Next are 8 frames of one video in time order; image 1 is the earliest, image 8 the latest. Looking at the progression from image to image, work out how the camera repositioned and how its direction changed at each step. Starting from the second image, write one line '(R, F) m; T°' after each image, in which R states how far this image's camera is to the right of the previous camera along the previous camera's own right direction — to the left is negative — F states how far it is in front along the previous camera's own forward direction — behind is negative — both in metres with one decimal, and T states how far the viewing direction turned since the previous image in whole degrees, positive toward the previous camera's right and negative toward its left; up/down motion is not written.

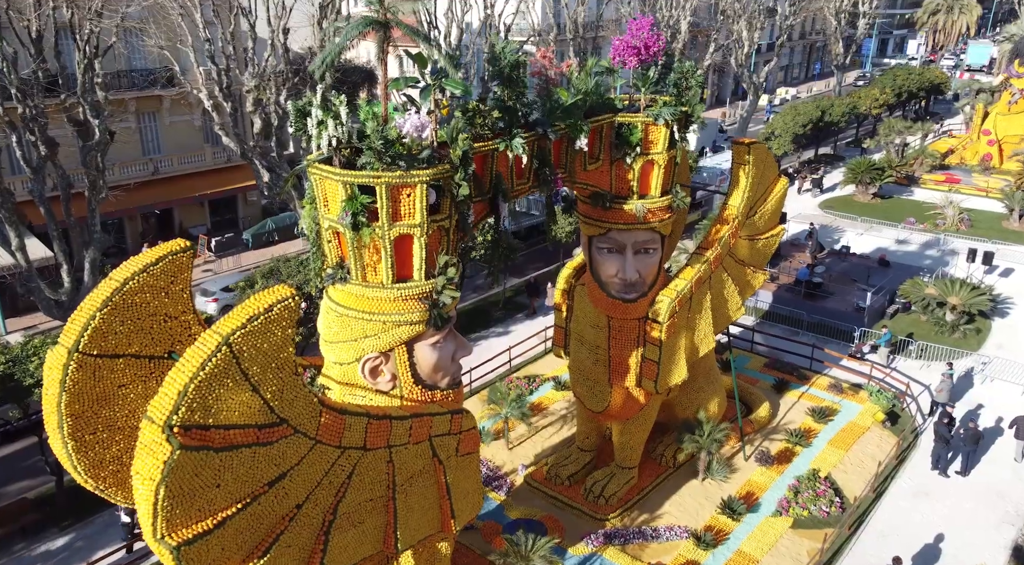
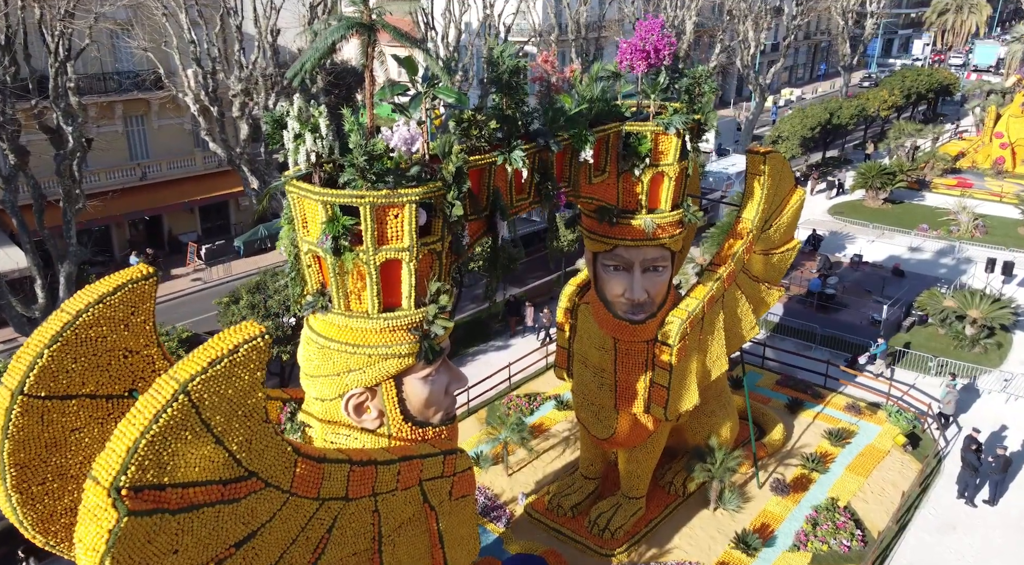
(0.0, +0.8) m; 0°
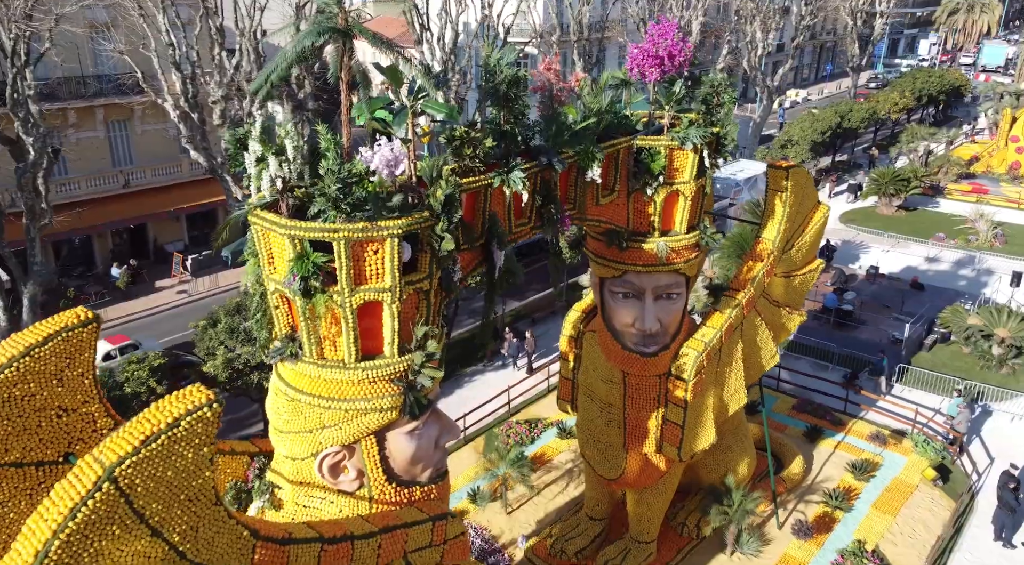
(0.0, +0.9) m; 0°
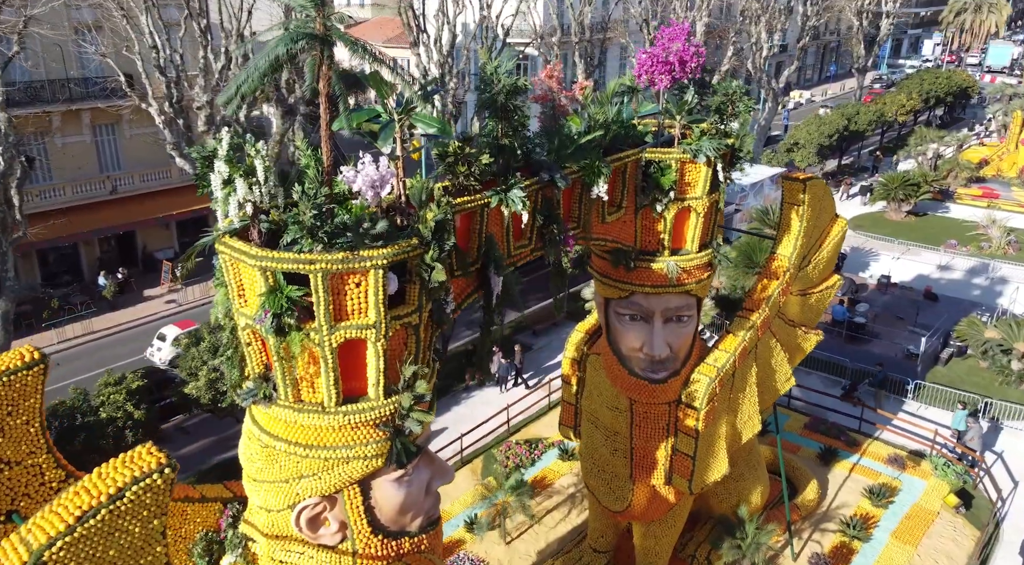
(0.0, +0.6) m; 0°
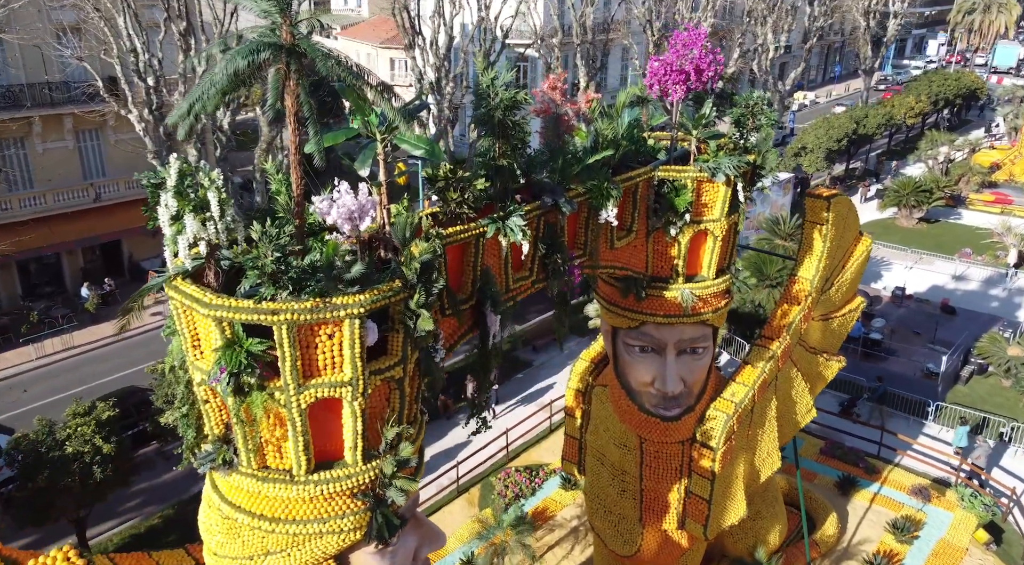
(0.0, +0.8) m; 0°
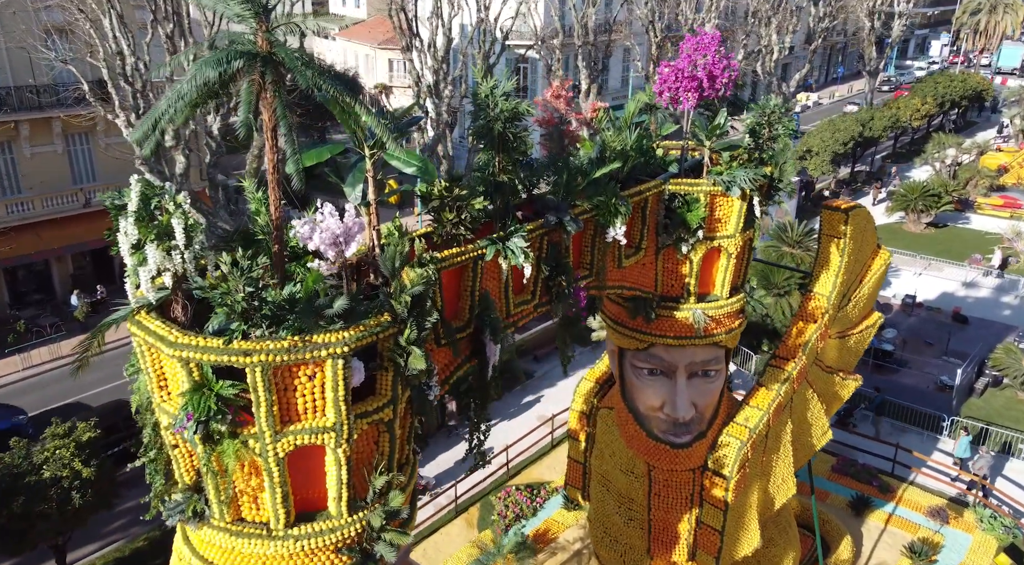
(0.0, +0.5) m; 0°
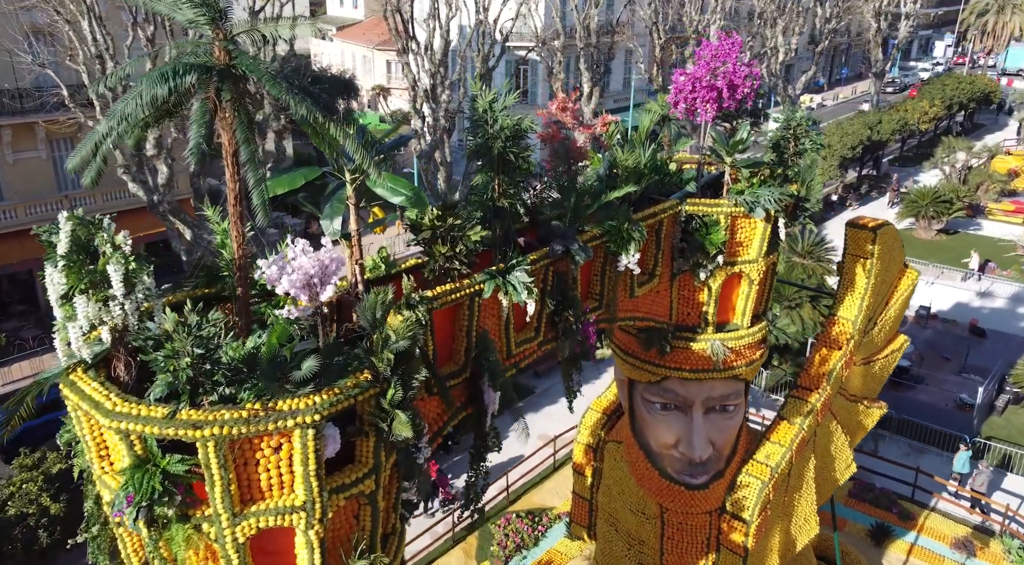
(0.0, +0.6) m; 0°
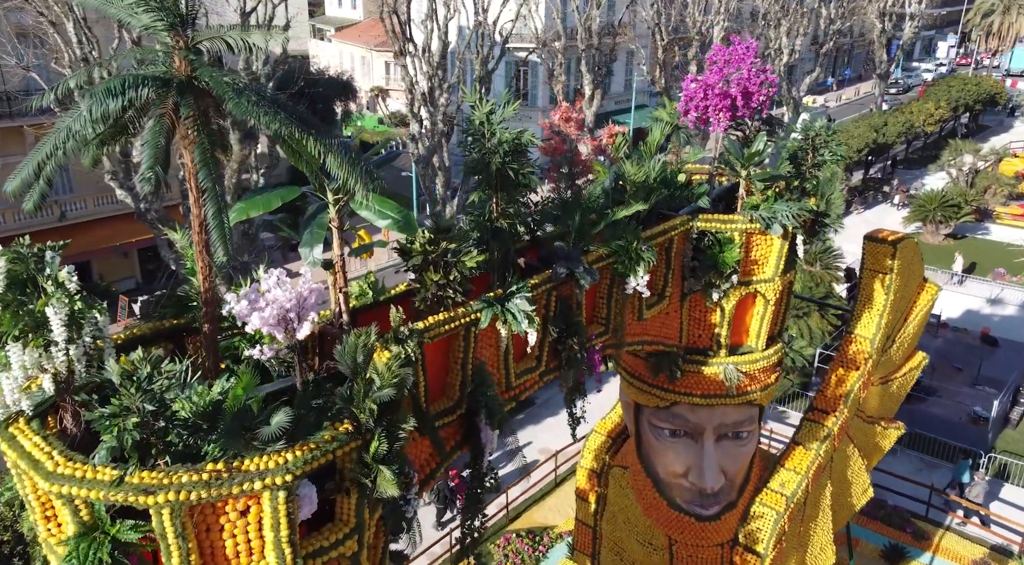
(0.0, +0.4) m; 0°
